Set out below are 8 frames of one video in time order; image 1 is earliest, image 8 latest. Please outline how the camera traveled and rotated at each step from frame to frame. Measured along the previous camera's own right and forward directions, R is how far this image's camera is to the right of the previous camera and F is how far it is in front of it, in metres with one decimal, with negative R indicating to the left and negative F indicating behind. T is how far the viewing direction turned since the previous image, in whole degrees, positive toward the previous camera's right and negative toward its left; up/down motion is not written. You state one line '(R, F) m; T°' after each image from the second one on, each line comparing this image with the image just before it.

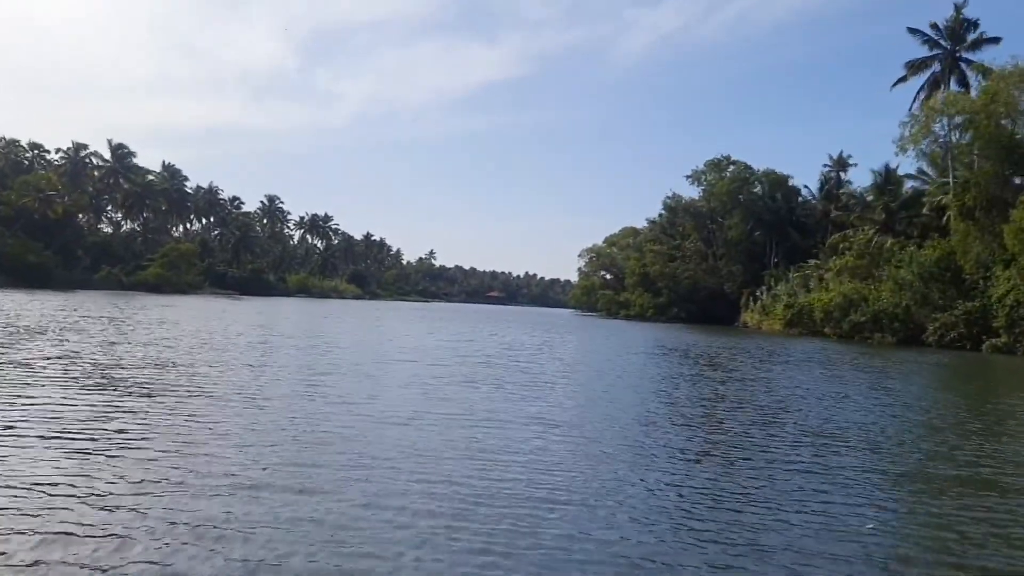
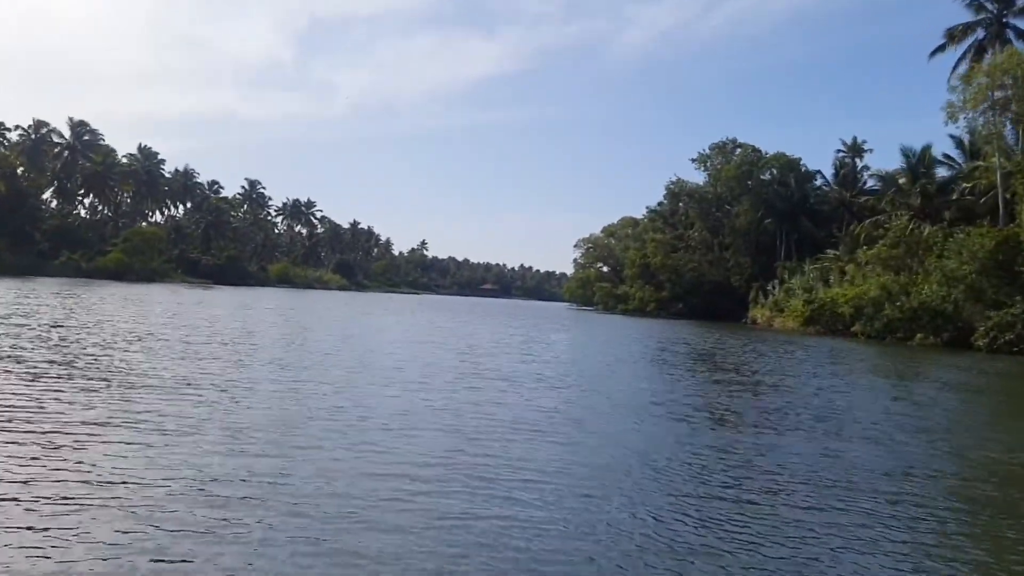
(+0.4, +4.9) m; 0°
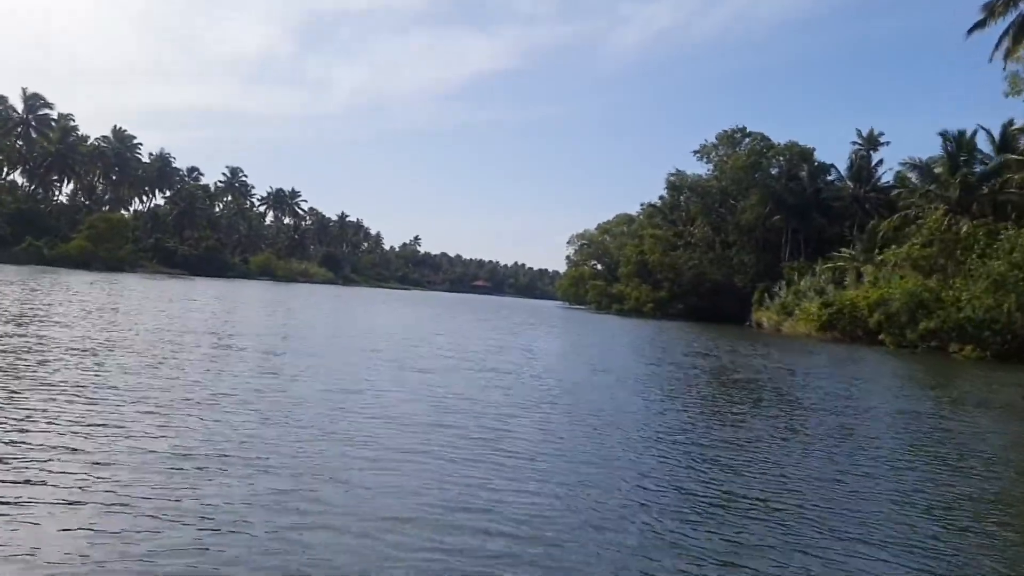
(+0.3, +3.9) m; 0°
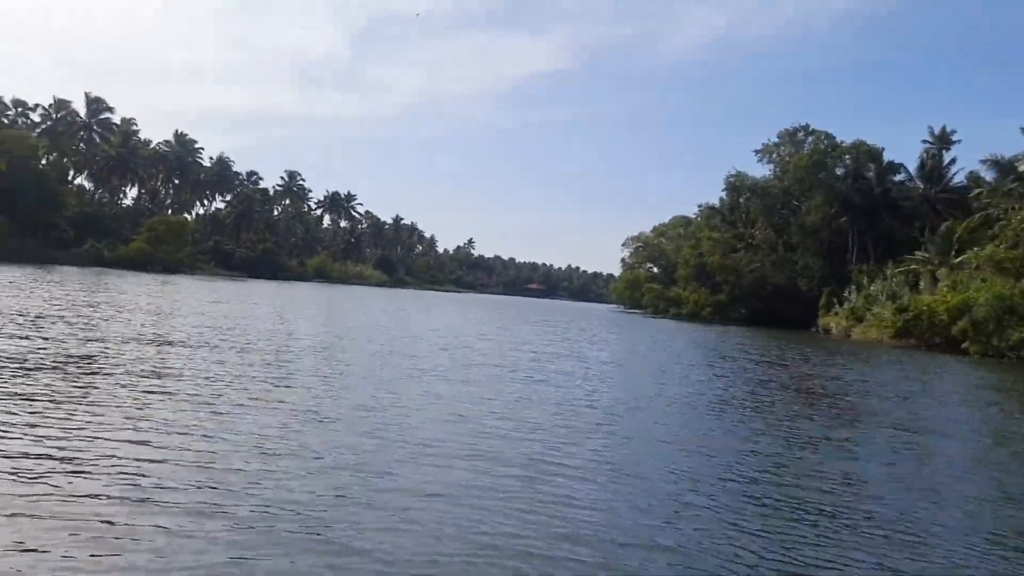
(-0.1, +1.1) m; -4°
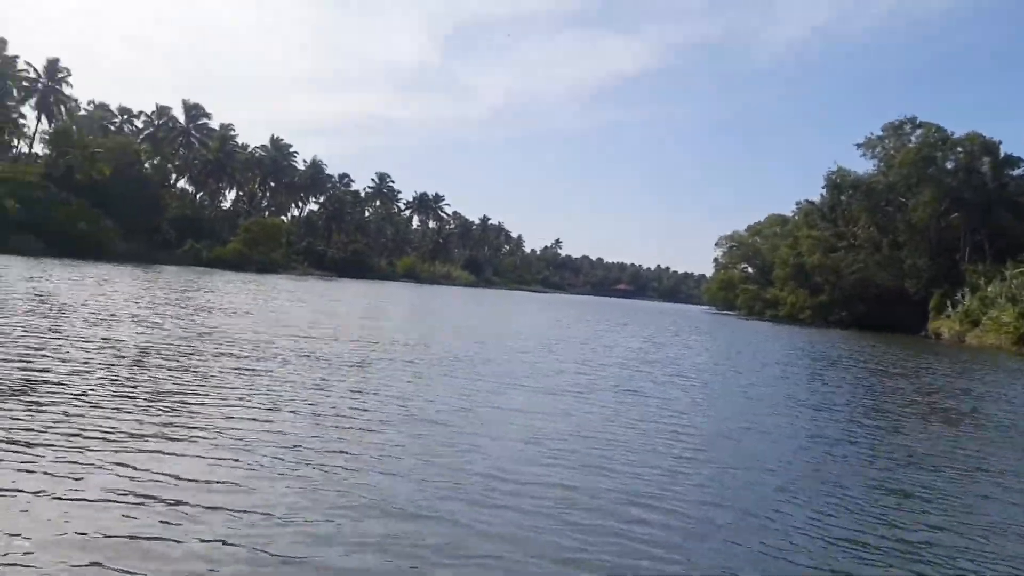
(-0.2, +0.8) m; -6°
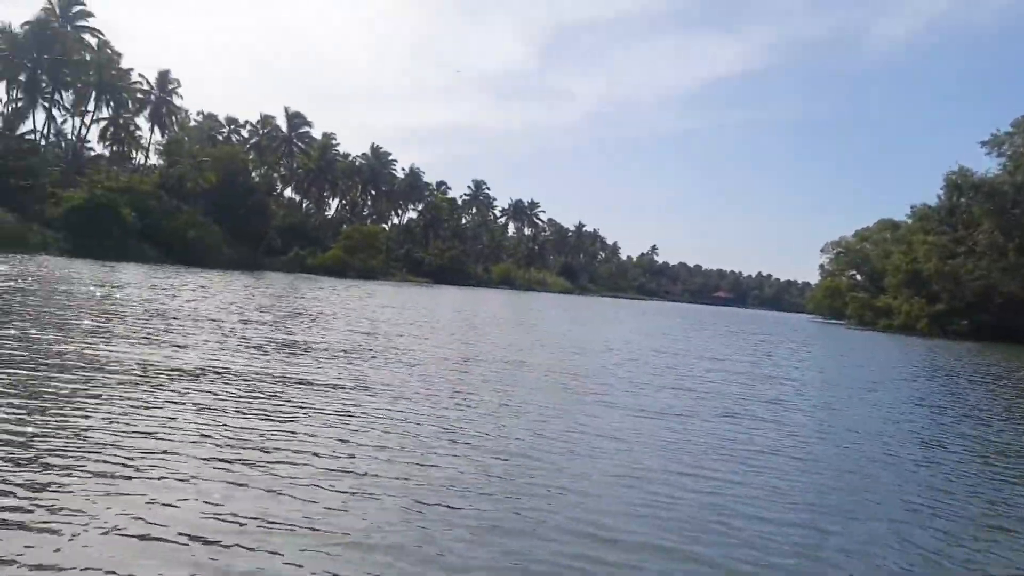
(-0.1, +0.6) m; -6°
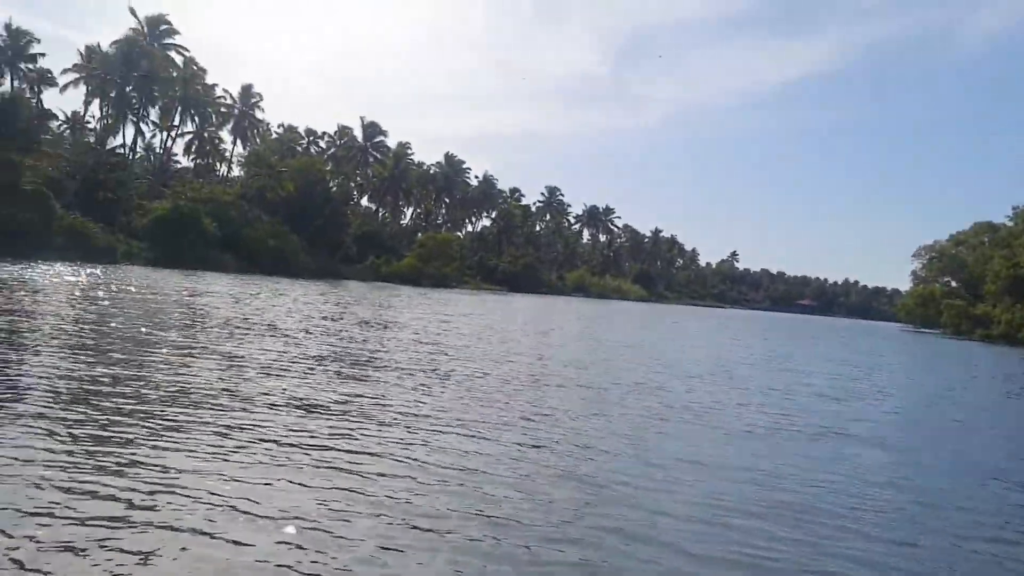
(+0.1, +0.9) m; -5°
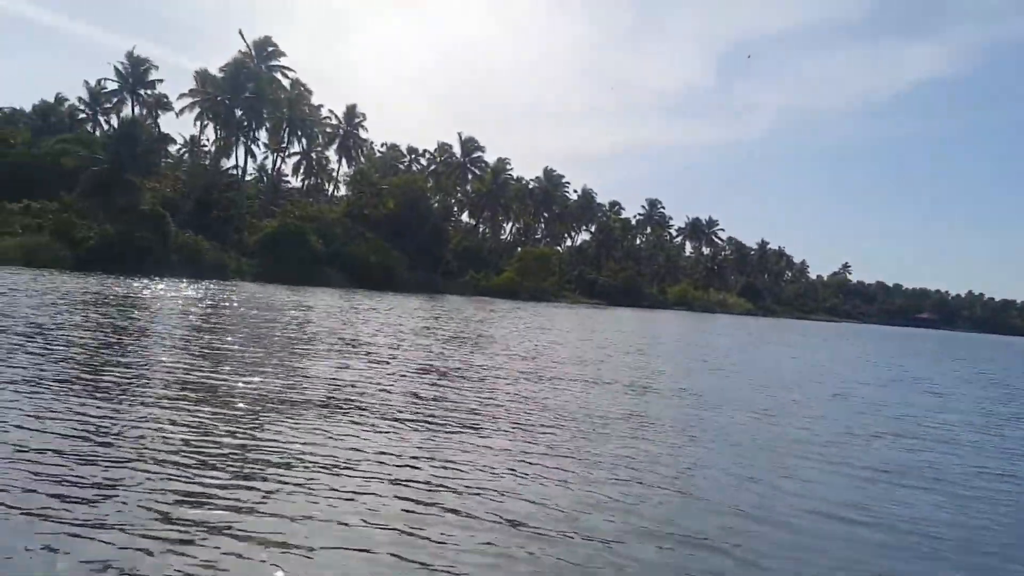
(+0.1, +0.8) m; -7°
